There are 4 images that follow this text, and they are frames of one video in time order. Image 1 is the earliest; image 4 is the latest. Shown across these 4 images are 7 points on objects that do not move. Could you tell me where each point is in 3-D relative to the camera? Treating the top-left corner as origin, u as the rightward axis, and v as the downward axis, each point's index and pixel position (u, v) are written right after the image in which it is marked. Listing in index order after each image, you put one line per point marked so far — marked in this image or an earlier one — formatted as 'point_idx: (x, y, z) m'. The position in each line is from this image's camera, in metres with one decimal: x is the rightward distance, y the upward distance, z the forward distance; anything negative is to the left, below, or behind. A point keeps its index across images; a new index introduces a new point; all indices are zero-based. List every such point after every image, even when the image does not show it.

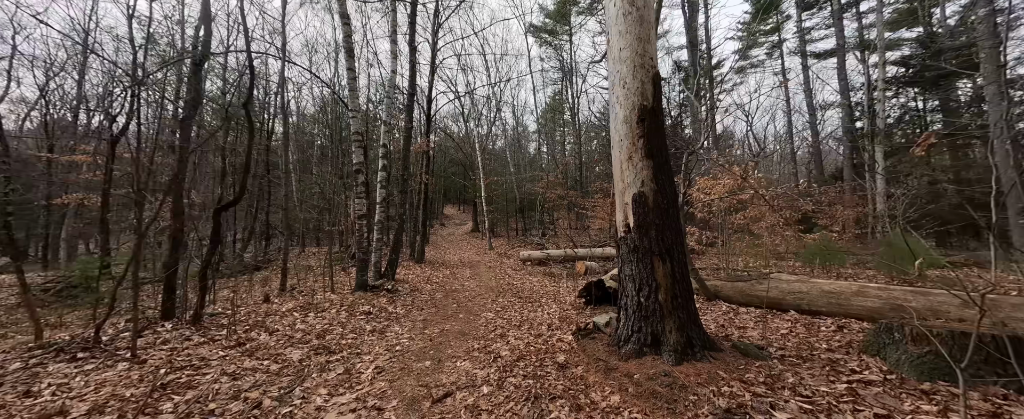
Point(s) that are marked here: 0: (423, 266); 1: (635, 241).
0: (-3.4, -2.2, +11.5) m
1: (+1.1, -0.3, +2.7) m
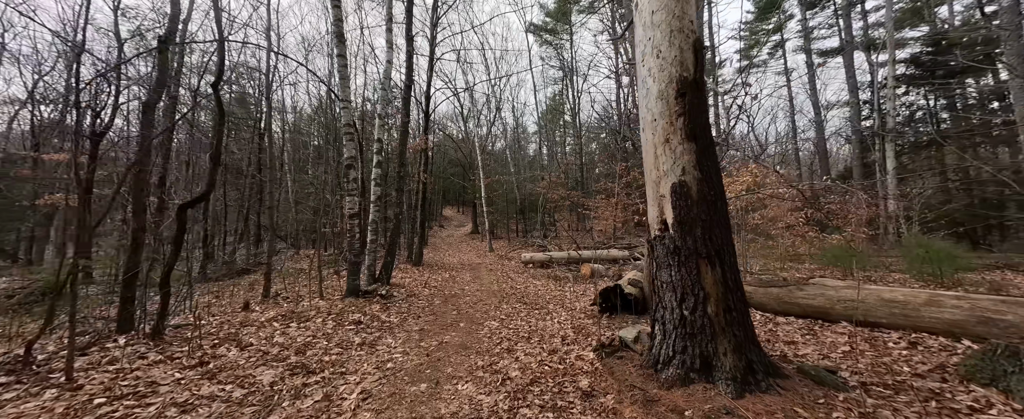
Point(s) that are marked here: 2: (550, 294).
0: (-3.3, -2.2, +11.0) m
1: (+1.2, -0.2, +2.2) m
2: (+0.9, -2.0, +7.3) m
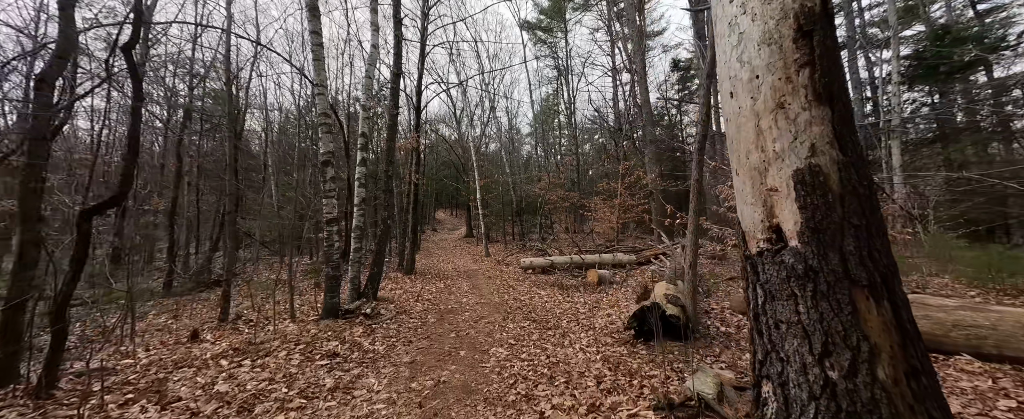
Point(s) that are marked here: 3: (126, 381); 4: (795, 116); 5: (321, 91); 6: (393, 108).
0: (-3.3, -2.3, +10.1) m
1: (+1.4, -0.2, +1.4) m
2: (+1.0, -2.1, +6.4) m
3: (-3.6, -1.6, +2.8) m
4: (+1.4, +0.5, +1.5) m
5: (-3.2, +2.0, +5.1) m
6: (-3.0, +2.6, +7.6) m
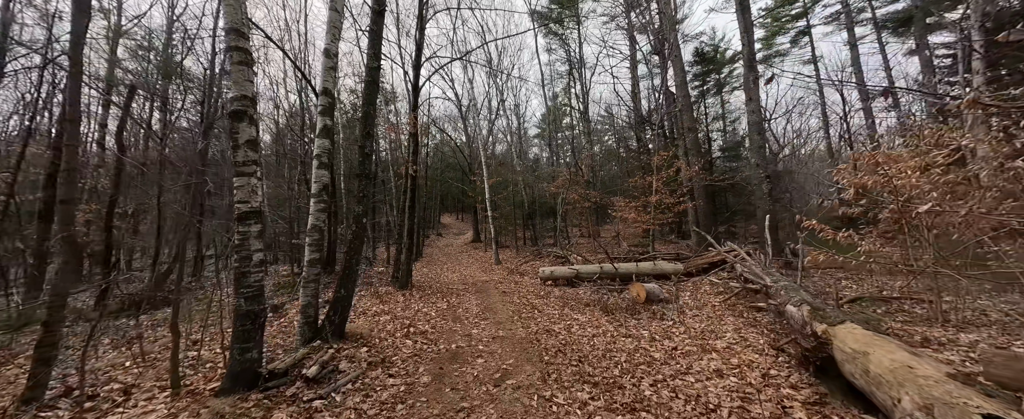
0: (-2.7, -2.2, +7.9) m
1: (+1.8, 0.0, -0.8) m
2: (+1.5, -1.9, +4.2) m
3: (-3.2, -1.4, +0.7) m
4: (+1.8, +0.7, -0.7) m
5: (-2.8, +2.1, +3.0) m
6: (-2.5, +2.7, +5.5) m
